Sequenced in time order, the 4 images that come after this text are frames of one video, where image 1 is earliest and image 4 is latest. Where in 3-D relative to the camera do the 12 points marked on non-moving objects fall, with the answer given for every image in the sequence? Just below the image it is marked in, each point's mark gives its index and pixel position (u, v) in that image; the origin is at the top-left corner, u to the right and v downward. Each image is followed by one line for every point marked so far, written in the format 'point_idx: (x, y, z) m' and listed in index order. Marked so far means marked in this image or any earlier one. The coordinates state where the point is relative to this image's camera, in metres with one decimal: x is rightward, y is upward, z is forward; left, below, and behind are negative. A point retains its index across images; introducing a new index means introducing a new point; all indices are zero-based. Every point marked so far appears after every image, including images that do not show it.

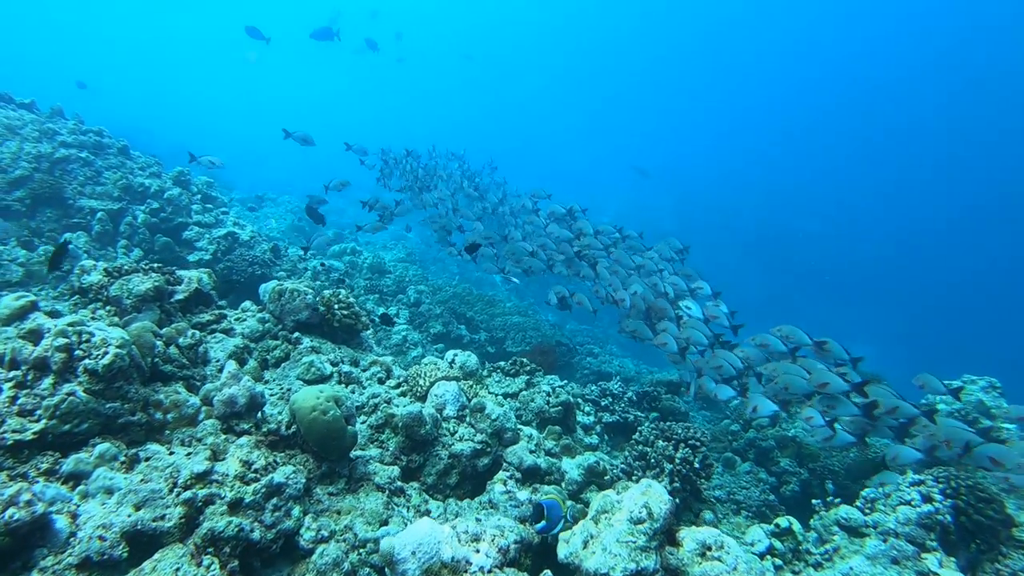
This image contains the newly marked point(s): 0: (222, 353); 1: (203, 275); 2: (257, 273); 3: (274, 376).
0: (-1.8, -0.4, +4.6) m
1: (-2.2, +0.1, +5.2) m
2: (-3.2, +0.2, +9.5) m
3: (-1.5, -0.5, +4.7) m
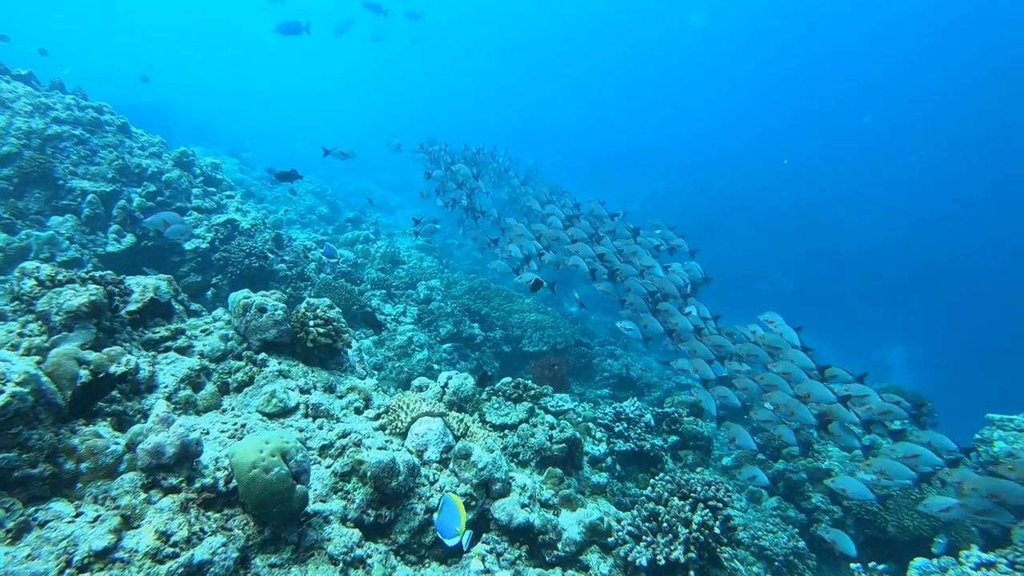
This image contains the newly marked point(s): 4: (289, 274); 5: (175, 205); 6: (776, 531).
0: (-1.8, -0.5, +4.0) m
1: (-2.2, 0.0, +4.6) m
2: (-3.1, +0.3, +8.9) m
3: (-1.5, -0.6, +4.1) m
4: (-2.8, +0.2, +9.4) m
5: (-4.2, +1.0, +9.4) m
6: (+2.3, -2.1, +6.4) m
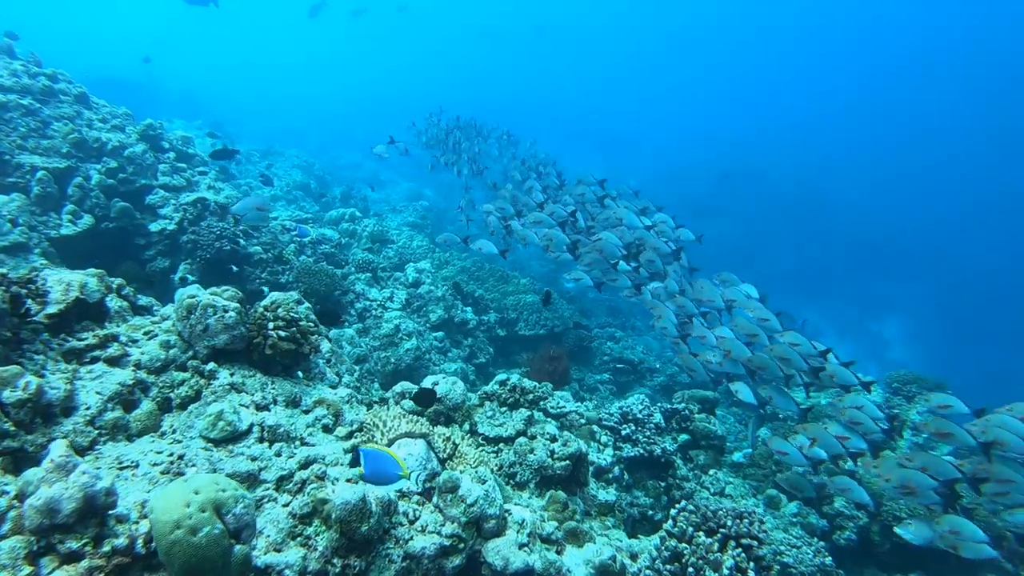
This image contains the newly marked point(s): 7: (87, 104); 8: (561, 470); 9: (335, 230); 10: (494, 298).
0: (-1.8, -0.5, +3.3) m
1: (-2.2, +0.1, +3.9) m
2: (-3.1, +0.4, +8.1) m
3: (-1.5, -0.6, +3.4) m
4: (-2.9, +0.4, +8.6) m
5: (-4.3, +1.2, +8.7) m
6: (+2.2, -2.0, +5.8) m
7: (-5.5, +2.4, +9.8) m
8: (+0.3, -1.0, +4.3) m
9: (-2.9, +1.0, +12.4) m
10: (-0.3, -0.2, +12.5) m
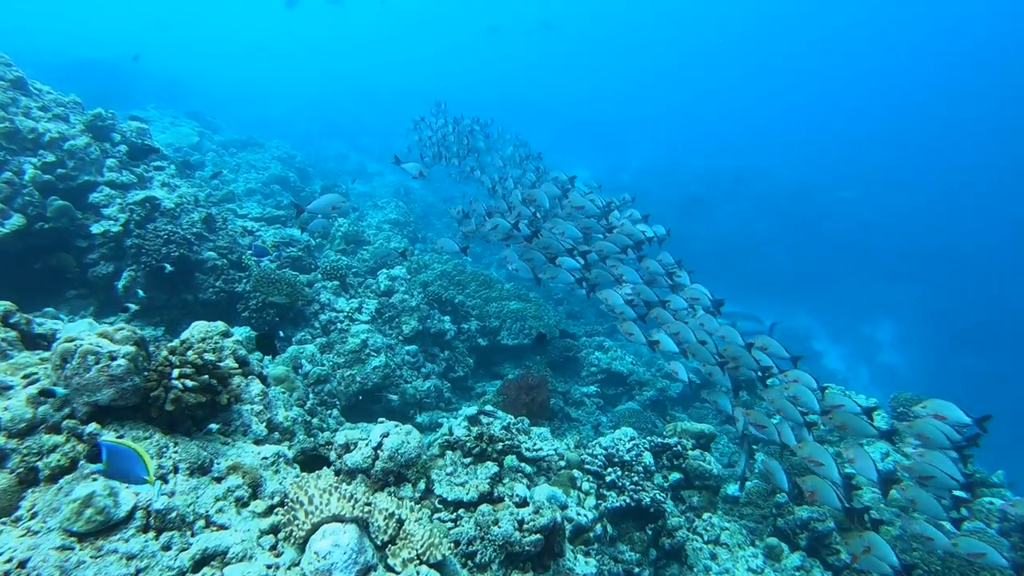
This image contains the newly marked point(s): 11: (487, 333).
0: (-2.0, -0.6, +2.5) m
1: (-2.4, -0.1, +3.1) m
2: (-3.3, +0.3, +7.4) m
3: (-1.7, -0.8, +2.6) m
4: (-3.1, +0.3, +7.9) m
5: (-4.5, +1.1, +7.9) m
6: (+2.0, -2.2, +5.1) m
7: (-5.7, +2.3, +9.0) m
8: (+0.1, -1.2, +3.6) m
9: (-3.2, +0.9, +11.6) m
10: (-0.6, -0.3, +11.7) m
11: (-0.4, -0.7, +11.1) m
